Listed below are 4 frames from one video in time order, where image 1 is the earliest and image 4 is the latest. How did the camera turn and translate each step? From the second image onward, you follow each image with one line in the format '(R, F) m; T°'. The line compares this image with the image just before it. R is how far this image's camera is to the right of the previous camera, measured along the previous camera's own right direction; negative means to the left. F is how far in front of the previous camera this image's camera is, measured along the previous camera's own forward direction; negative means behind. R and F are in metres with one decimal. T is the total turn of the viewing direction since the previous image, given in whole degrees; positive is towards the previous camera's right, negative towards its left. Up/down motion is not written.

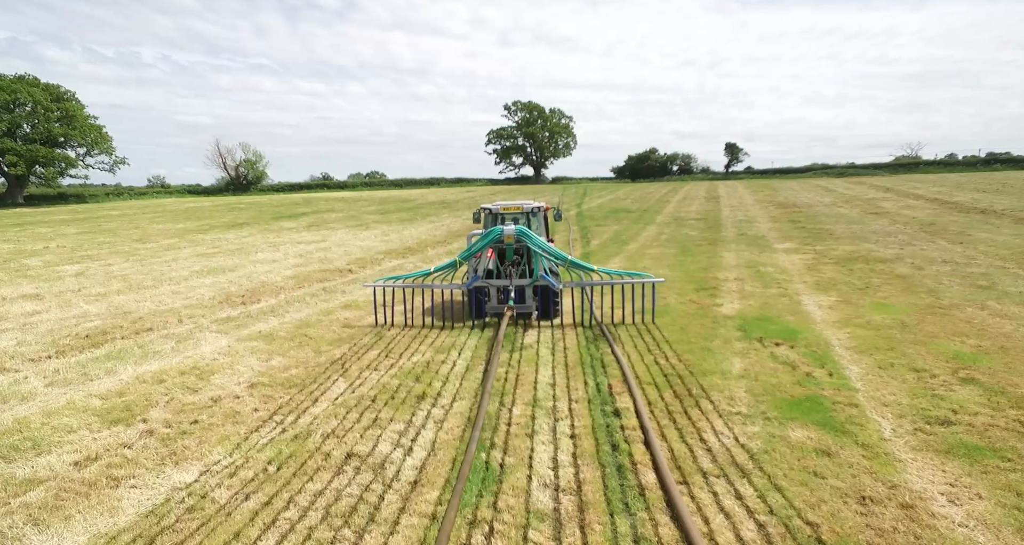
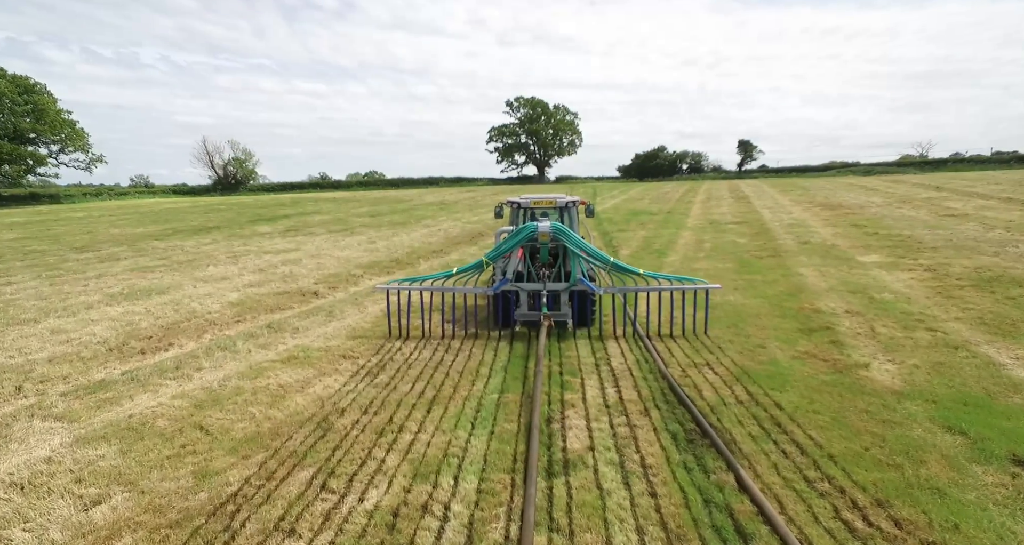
(-0.3, +4.0) m; 0°
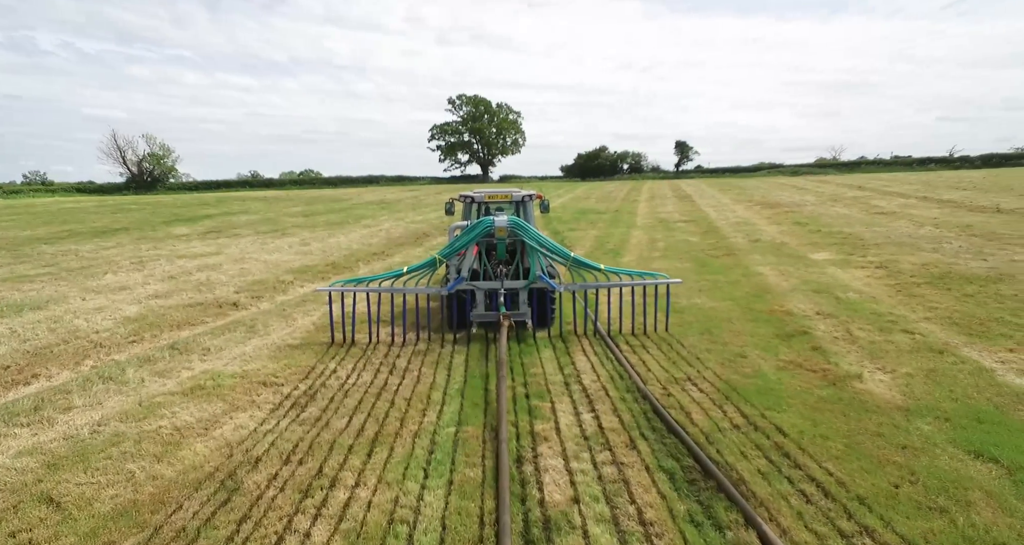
(-0.1, +1.1) m; +5°
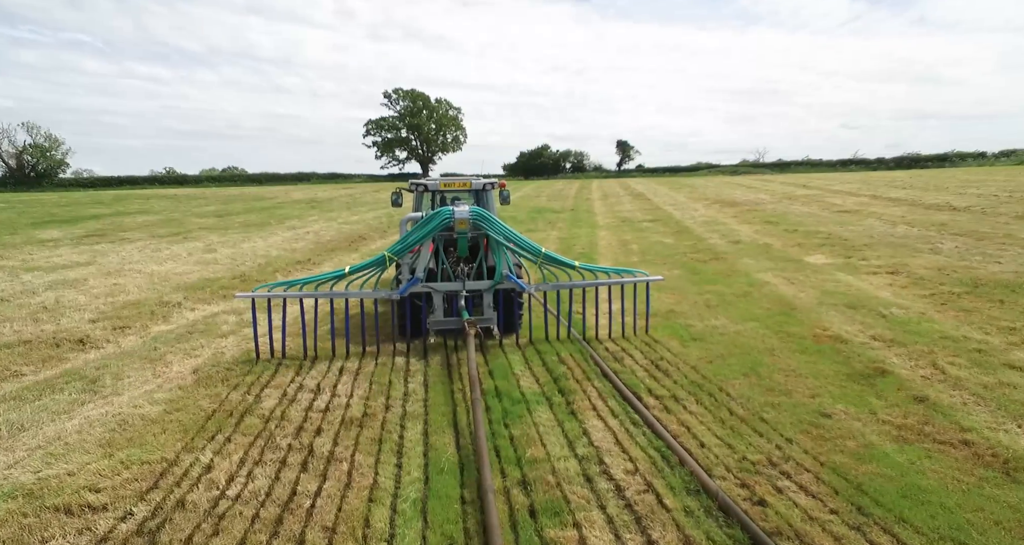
(-0.3, +2.6) m; +5°
